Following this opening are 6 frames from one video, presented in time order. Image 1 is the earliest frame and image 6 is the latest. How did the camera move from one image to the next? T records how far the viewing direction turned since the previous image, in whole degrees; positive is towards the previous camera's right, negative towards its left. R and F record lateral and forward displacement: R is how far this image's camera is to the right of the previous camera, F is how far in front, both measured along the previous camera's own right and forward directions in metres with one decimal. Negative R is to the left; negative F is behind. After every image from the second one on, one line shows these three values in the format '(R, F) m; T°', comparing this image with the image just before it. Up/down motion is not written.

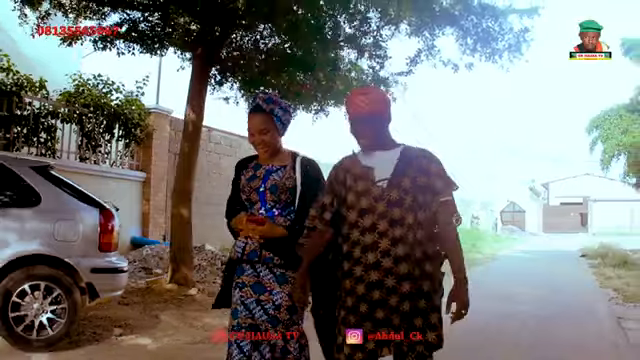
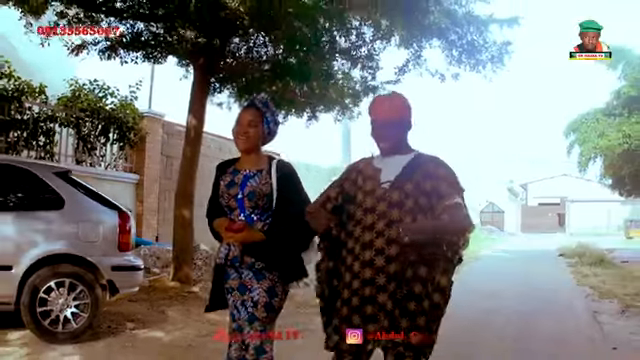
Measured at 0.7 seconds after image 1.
(-0.2, -0.4) m; +2°
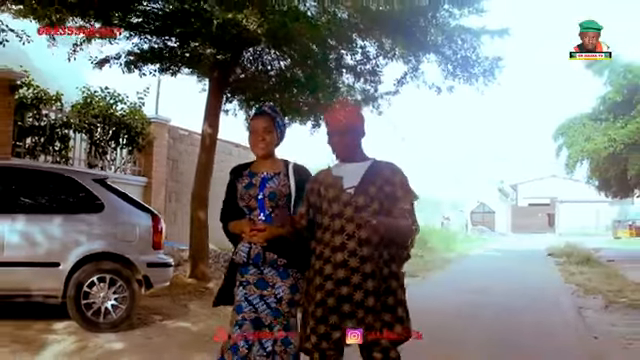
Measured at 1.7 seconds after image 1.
(-0.2, -0.6) m; +1°
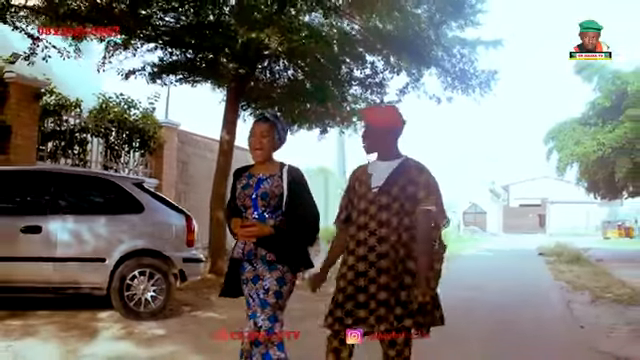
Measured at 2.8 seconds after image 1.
(-0.2, -0.7) m; +1°
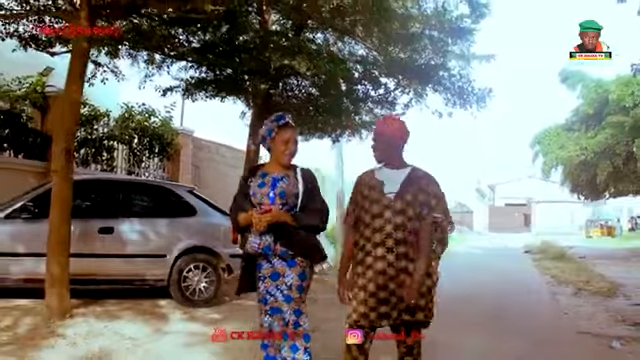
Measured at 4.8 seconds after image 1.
(-0.4, -1.2) m; +1°
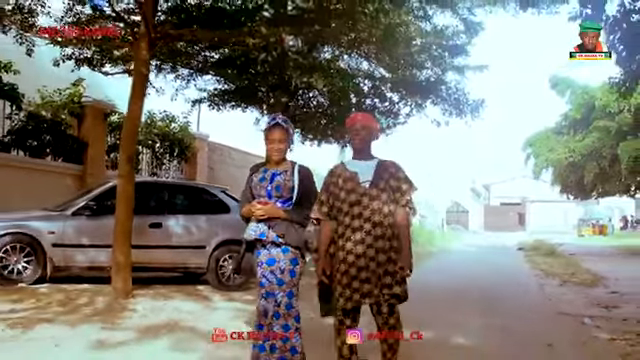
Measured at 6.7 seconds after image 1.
(-0.3, -1.3) m; 0°
